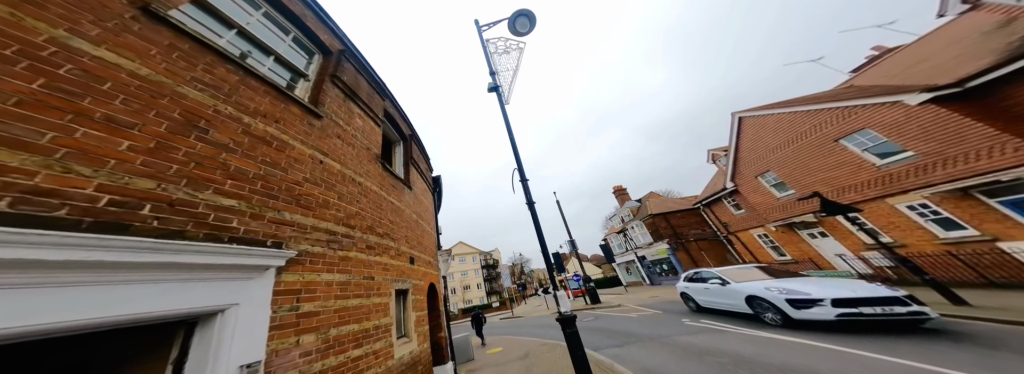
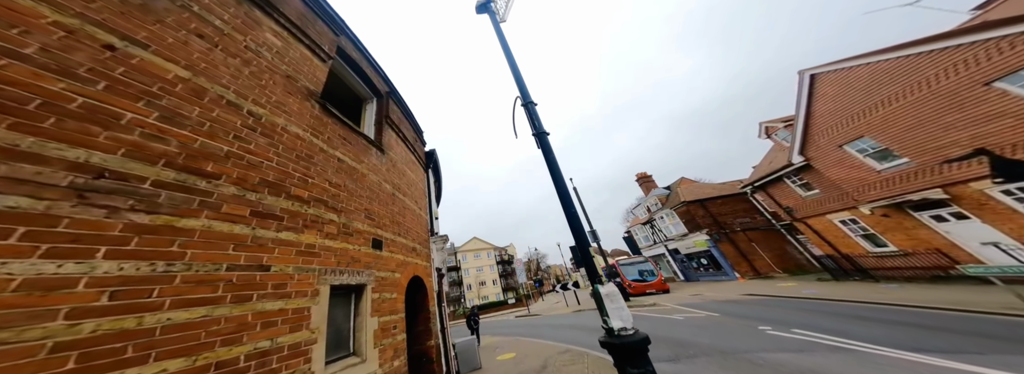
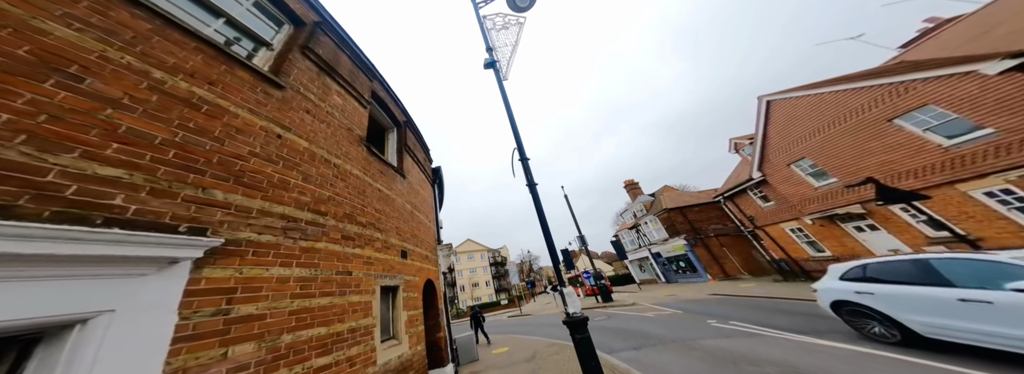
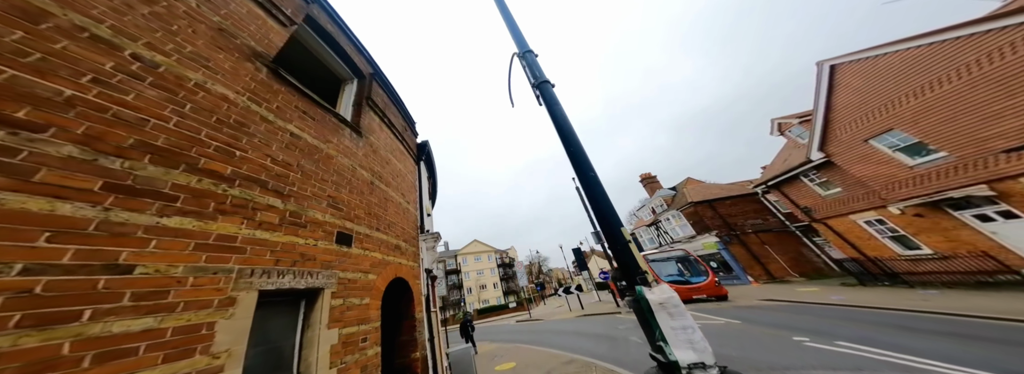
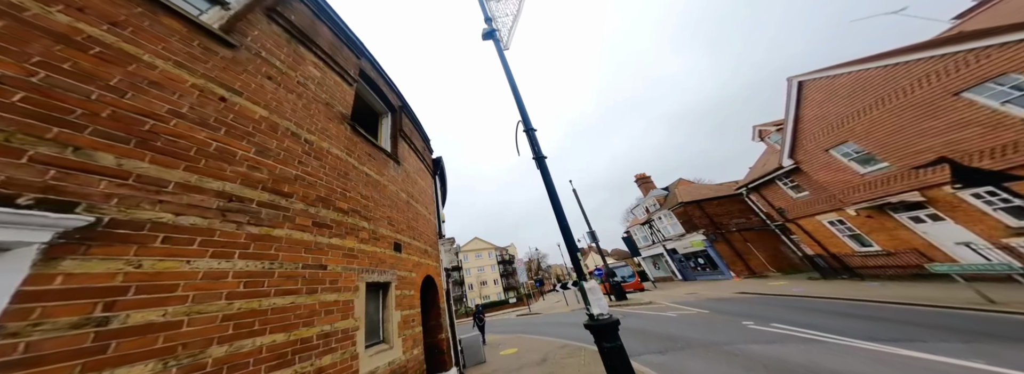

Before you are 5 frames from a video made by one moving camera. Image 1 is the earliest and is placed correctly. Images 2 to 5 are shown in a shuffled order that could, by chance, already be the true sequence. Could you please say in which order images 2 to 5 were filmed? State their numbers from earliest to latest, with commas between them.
3, 5, 2, 4
